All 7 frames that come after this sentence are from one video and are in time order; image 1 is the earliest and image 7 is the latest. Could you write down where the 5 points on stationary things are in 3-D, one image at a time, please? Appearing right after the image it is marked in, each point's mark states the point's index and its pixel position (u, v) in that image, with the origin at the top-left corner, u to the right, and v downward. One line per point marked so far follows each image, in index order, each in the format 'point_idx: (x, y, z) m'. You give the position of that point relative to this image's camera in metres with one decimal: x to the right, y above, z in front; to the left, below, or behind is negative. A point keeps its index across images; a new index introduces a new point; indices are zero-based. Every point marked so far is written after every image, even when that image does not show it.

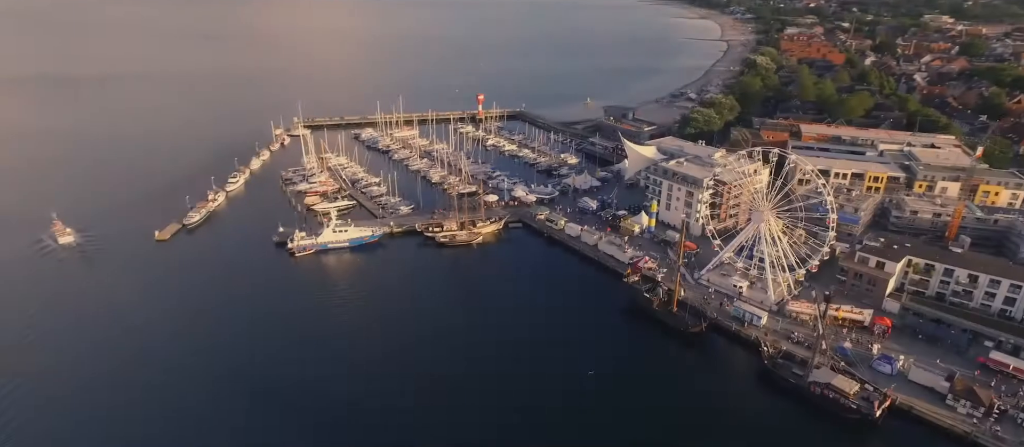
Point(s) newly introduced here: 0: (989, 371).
0: (+15.0, -4.6, +16.7) m
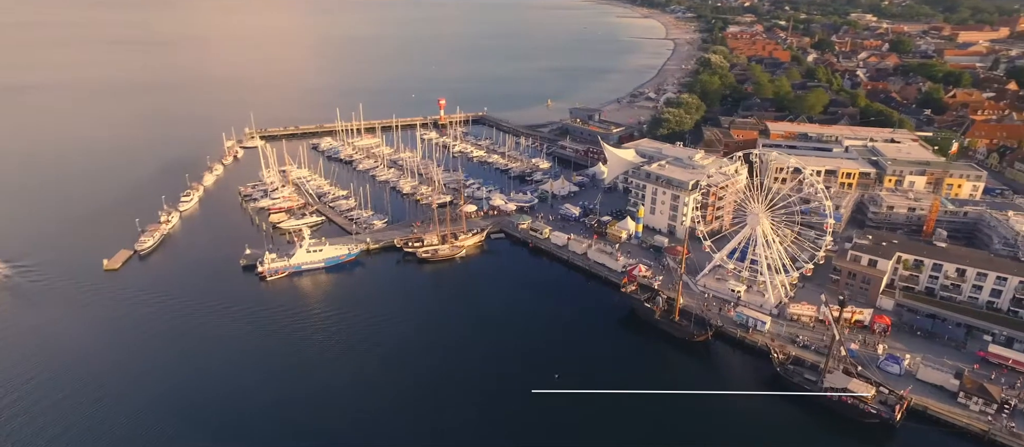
0: (+15.3, -4.5, +17.0) m
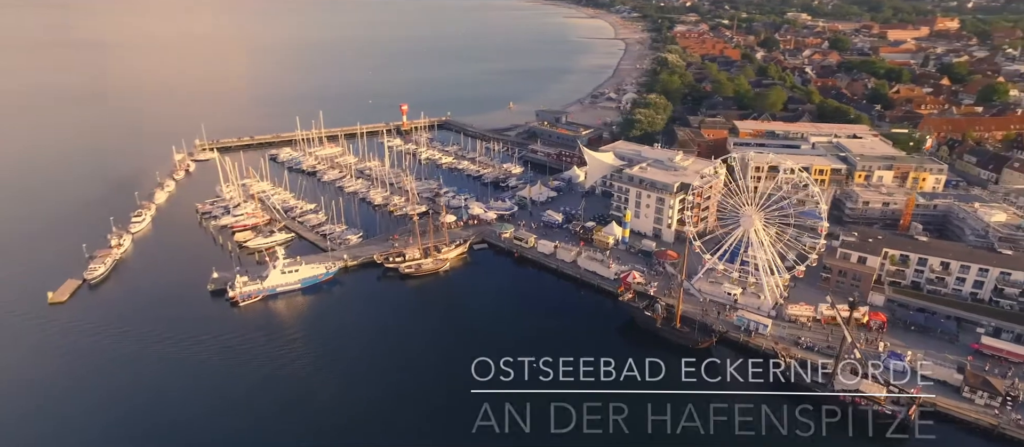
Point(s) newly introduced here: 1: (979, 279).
0: (+15.5, -4.3, +17.4) m
1: (+17.7, -2.1, +20.1) m
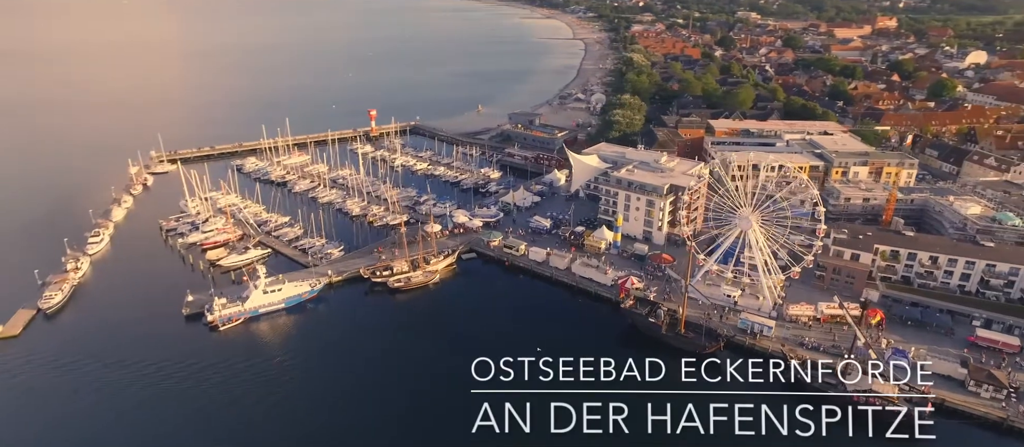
0: (+15.7, -4.2, +17.8) m
1: (+17.7, -1.9, +20.6) m
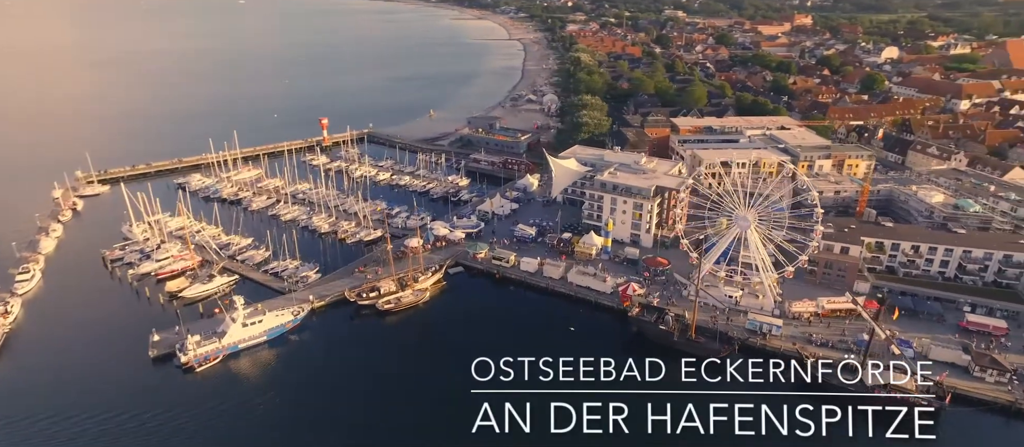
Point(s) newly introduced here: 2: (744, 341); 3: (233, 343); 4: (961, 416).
0: (+16.1, -3.8, +18.6) m
1: (+17.6, -1.4, +21.6) m
2: (+8.3, -4.2, +19.4) m
3: (-10.7, -4.5, +20.1) m
4: (+13.5, -5.8, +15.7) m
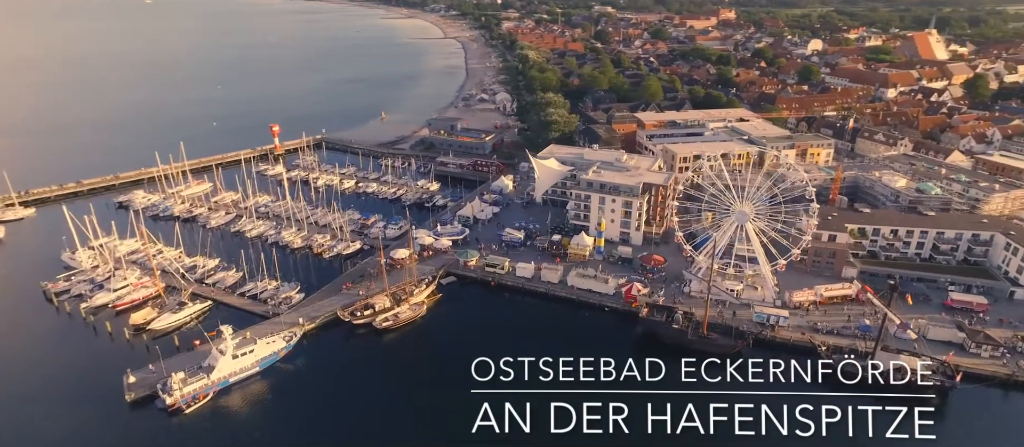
0: (+16.5, -3.2, +19.7) m
1: (+17.6, -0.8, +22.9) m
2: (+8.7, -4.0, +19.7) m
3: (-10.2, -5.3, +18.4) m
4: (+14.3, -5.3, +16.6) m
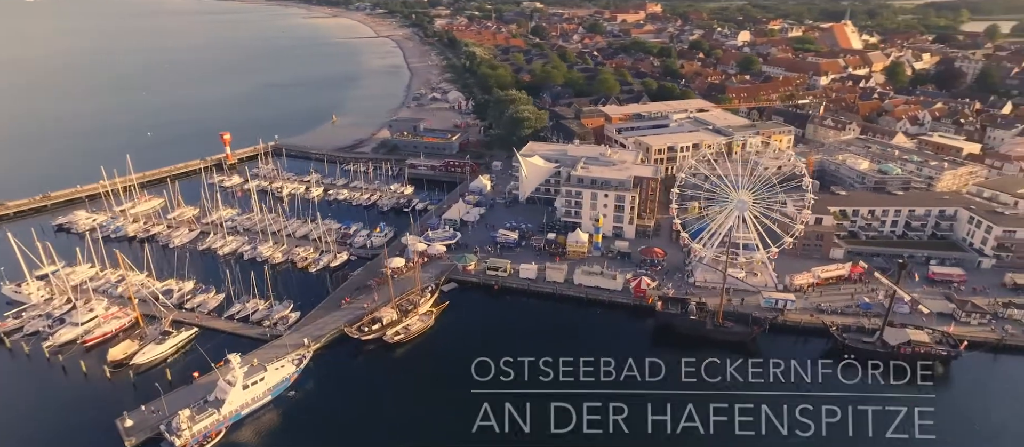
0: (+17.1, -2.3, +21.3) m
1: (+17.6, +0.2, +24.5) m
2: (+9.4, -3.6, +20.3) m
3: (-9.2, -6.0, +17.0) m
4: (+15.4, -4.6, +18.0) m
